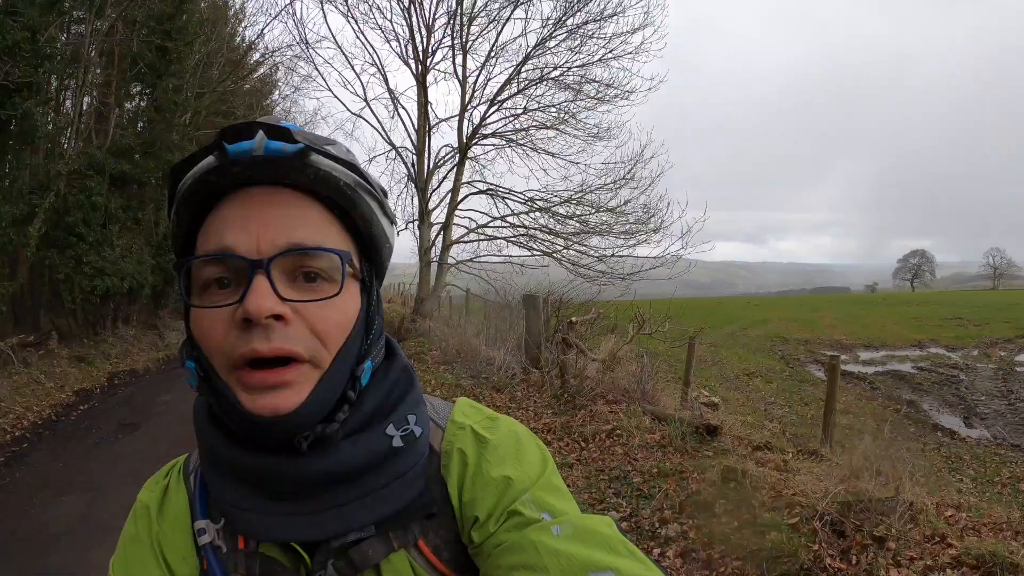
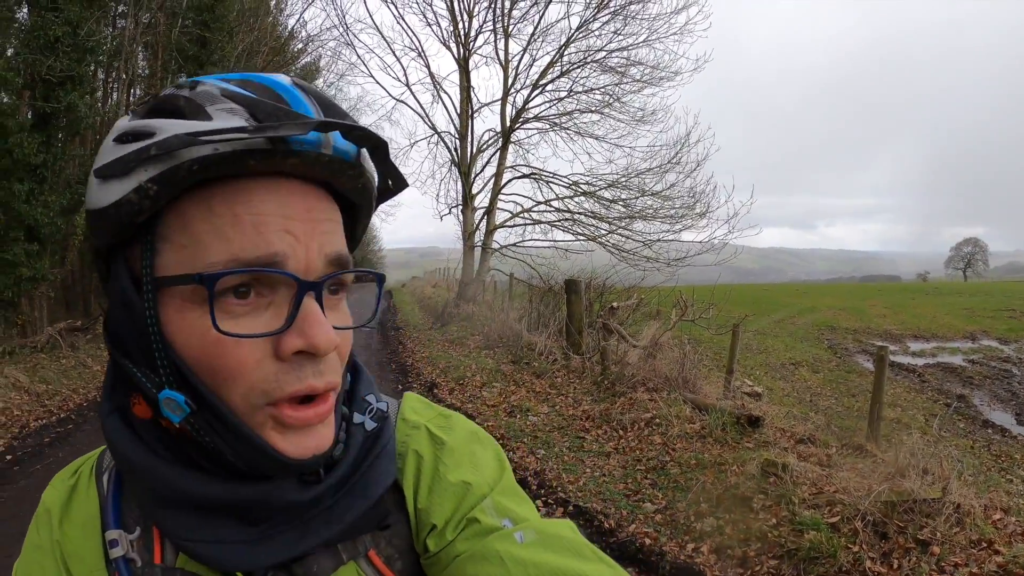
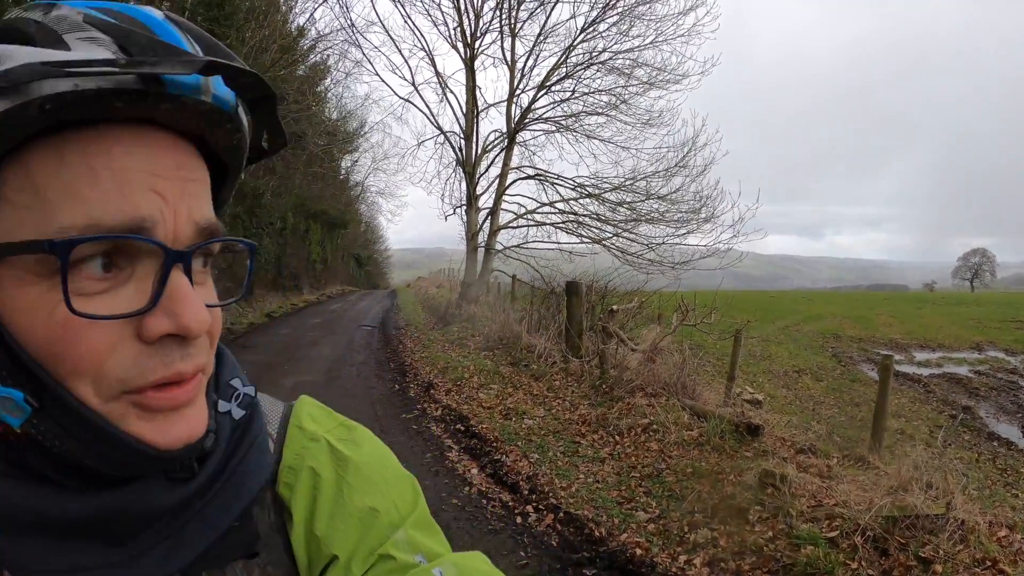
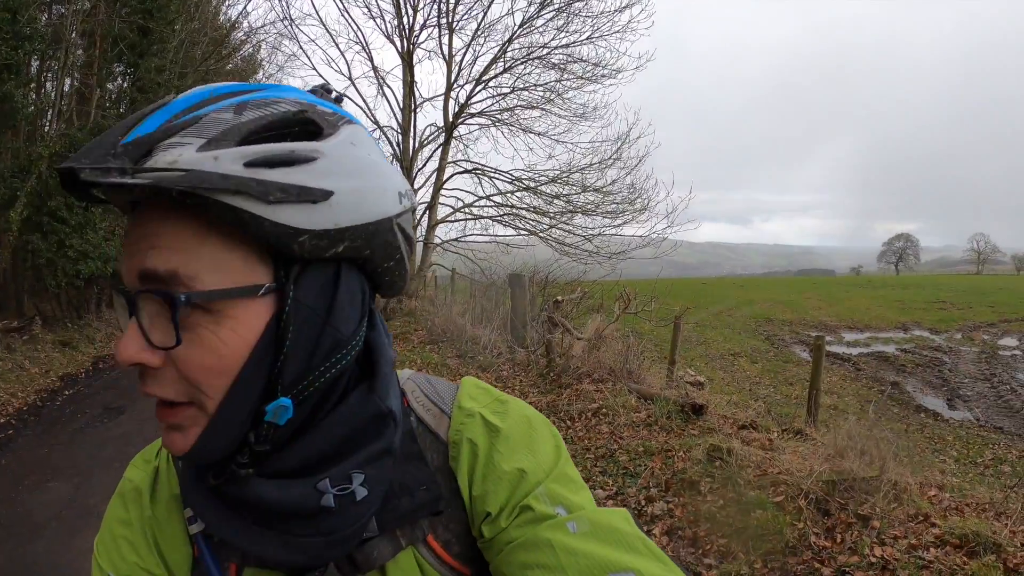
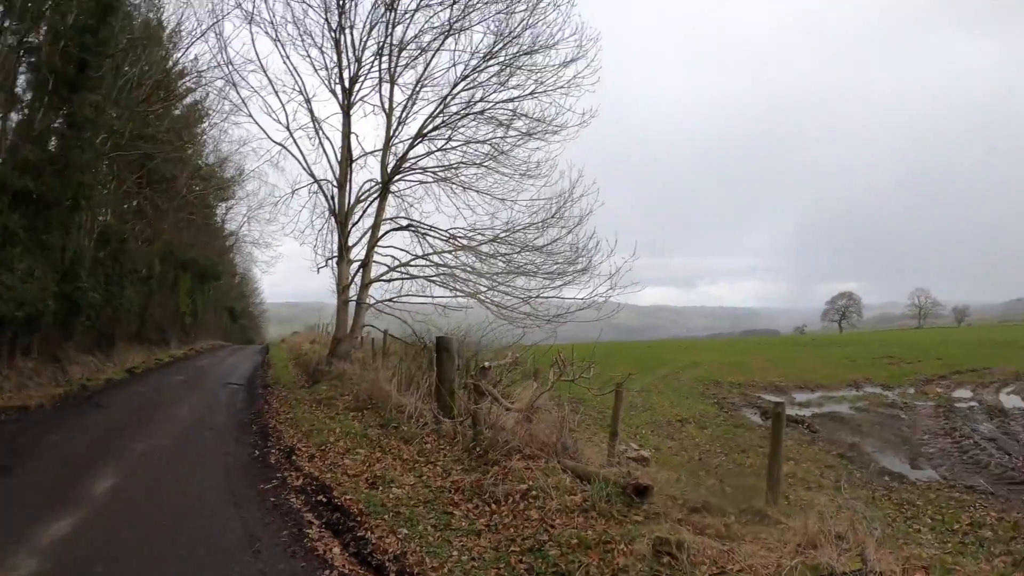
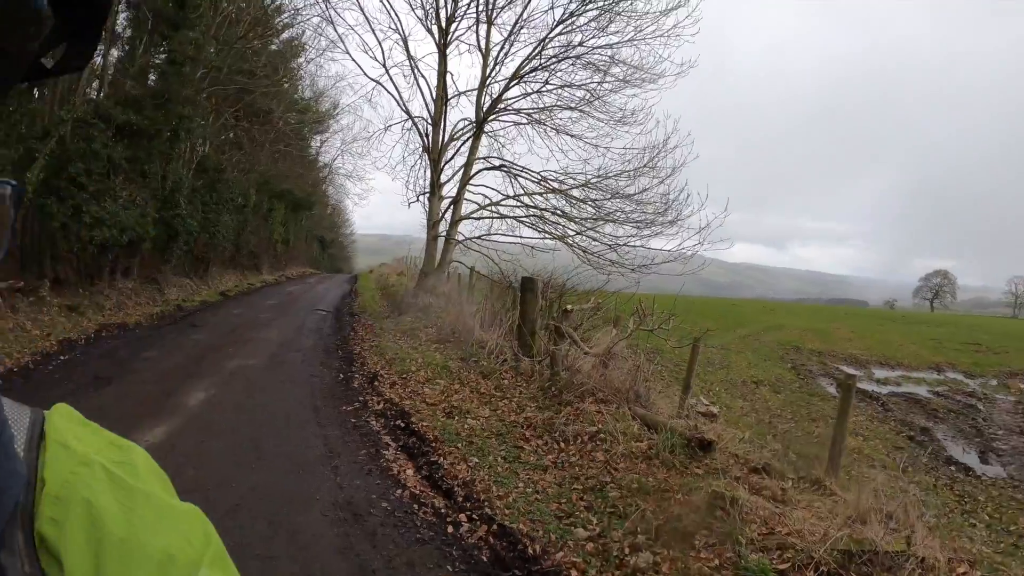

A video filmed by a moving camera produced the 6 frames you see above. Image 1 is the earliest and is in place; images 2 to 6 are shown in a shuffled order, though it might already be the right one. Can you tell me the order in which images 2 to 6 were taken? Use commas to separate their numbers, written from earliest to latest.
4, 2, 3, 6, 5
